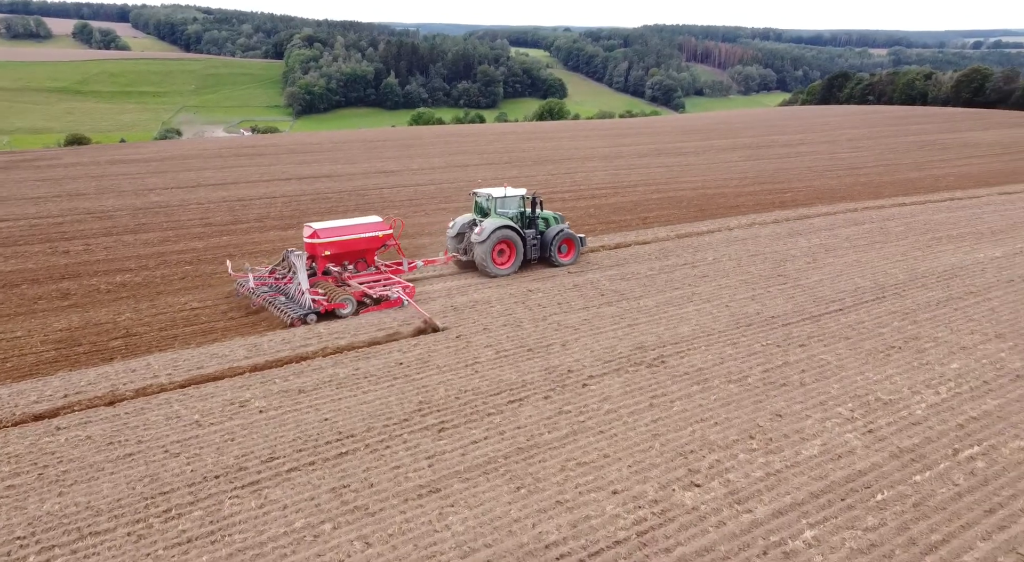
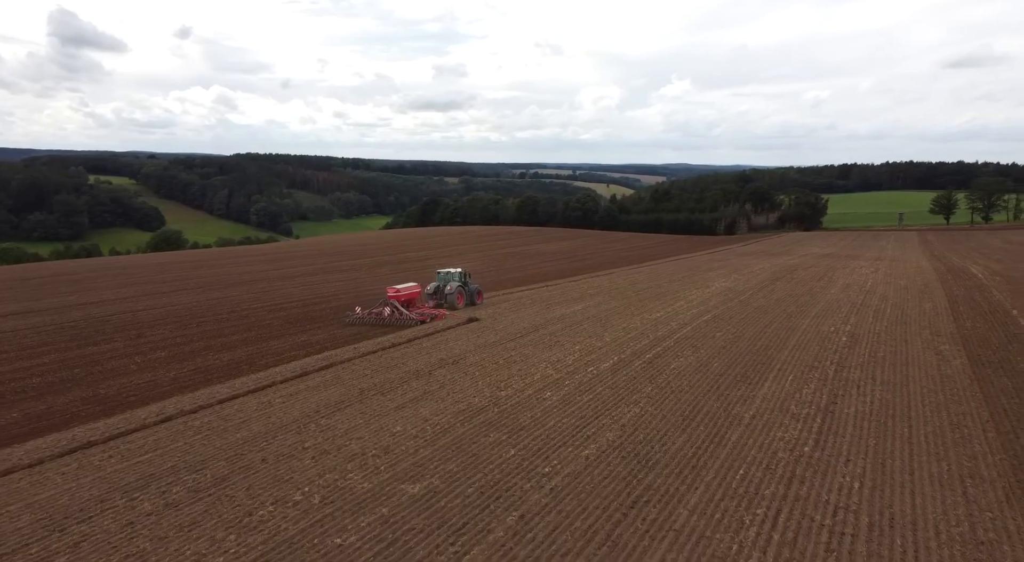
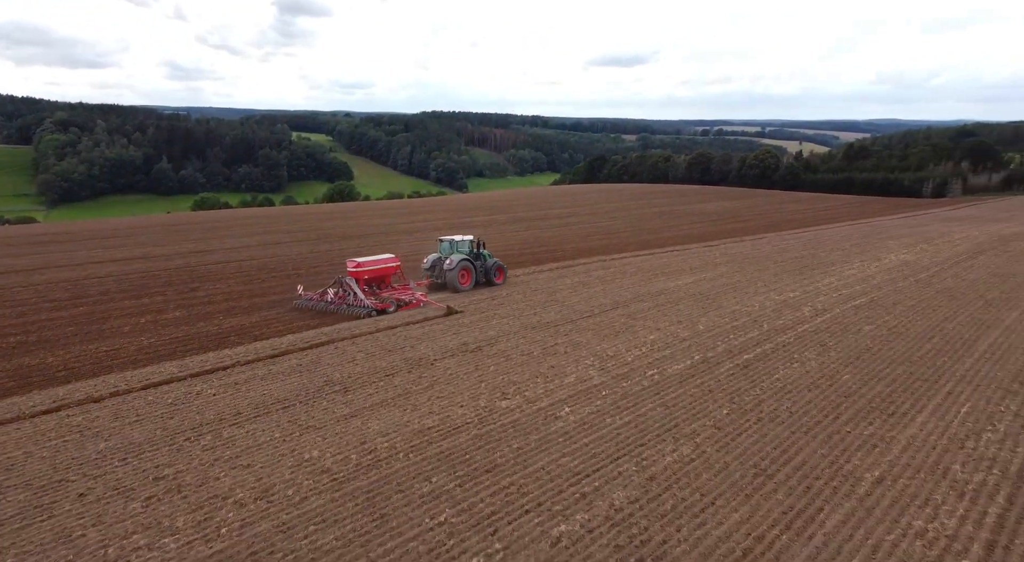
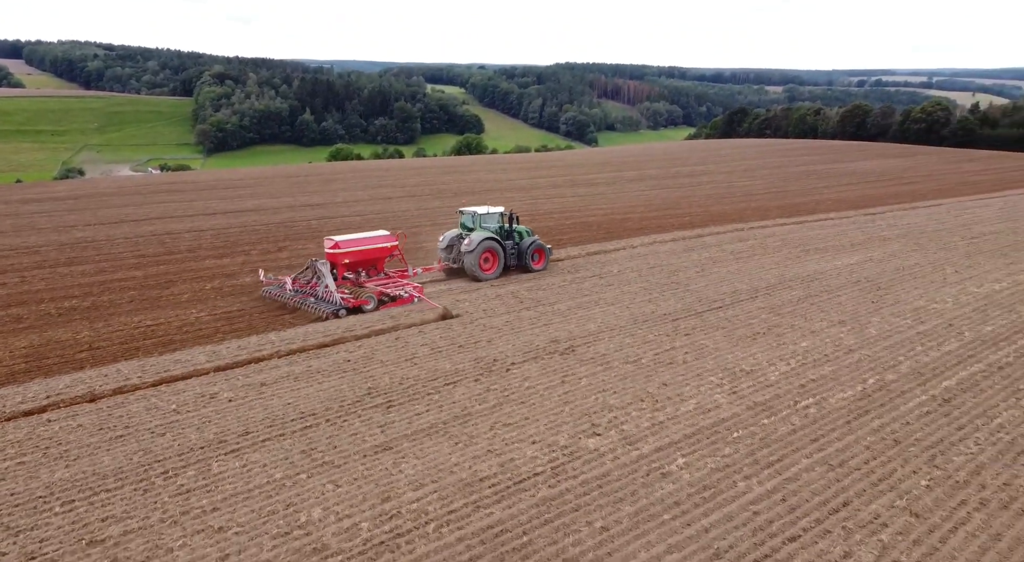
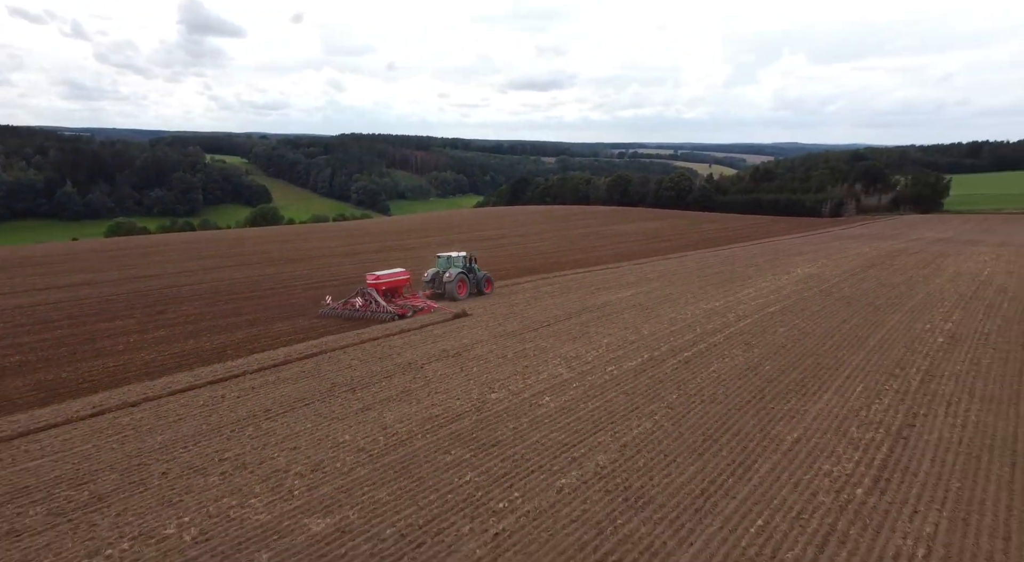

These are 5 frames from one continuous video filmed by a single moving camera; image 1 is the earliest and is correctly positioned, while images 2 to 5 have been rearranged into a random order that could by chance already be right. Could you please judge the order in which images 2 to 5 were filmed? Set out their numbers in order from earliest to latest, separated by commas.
4, 3, 5, 2
